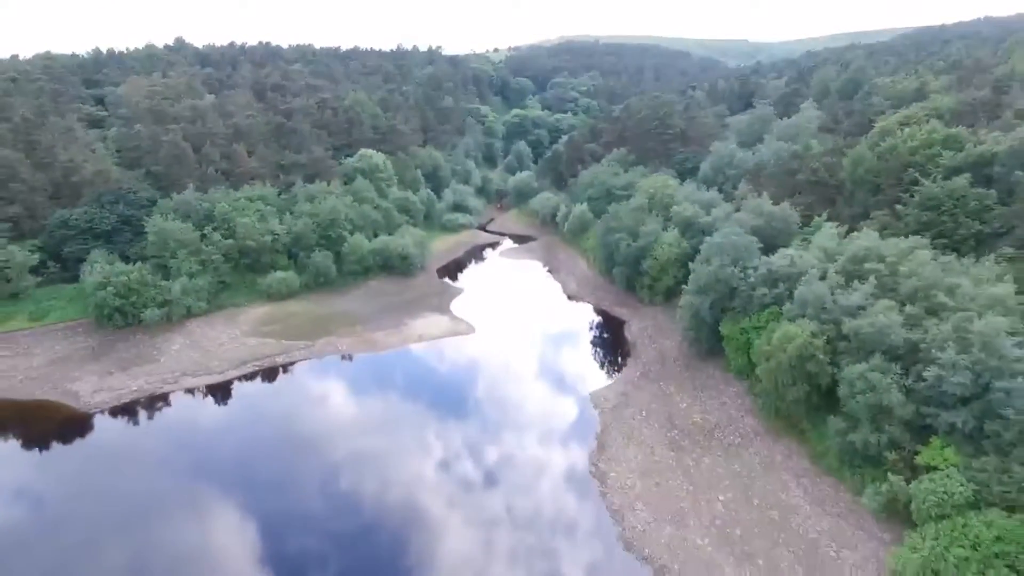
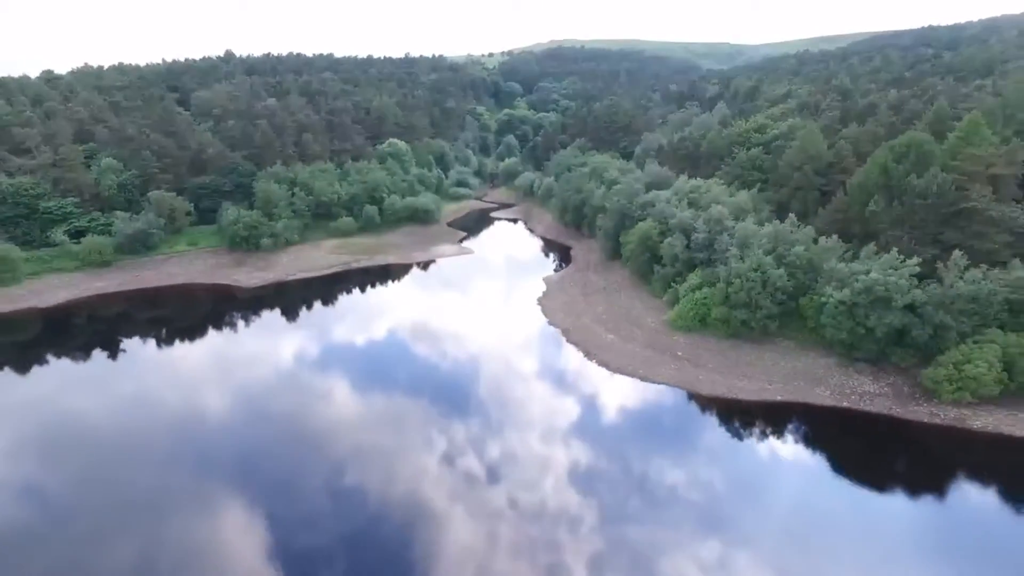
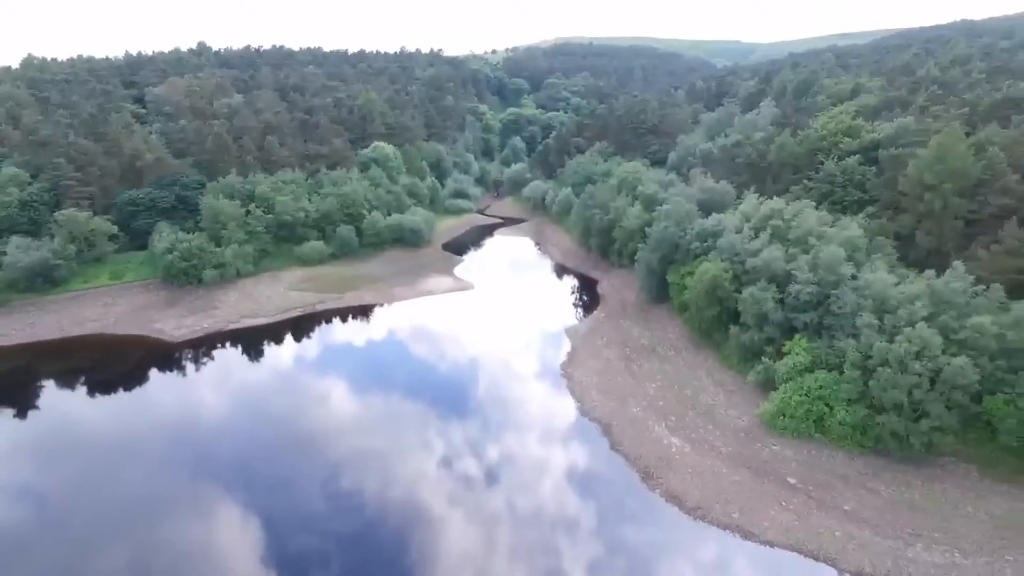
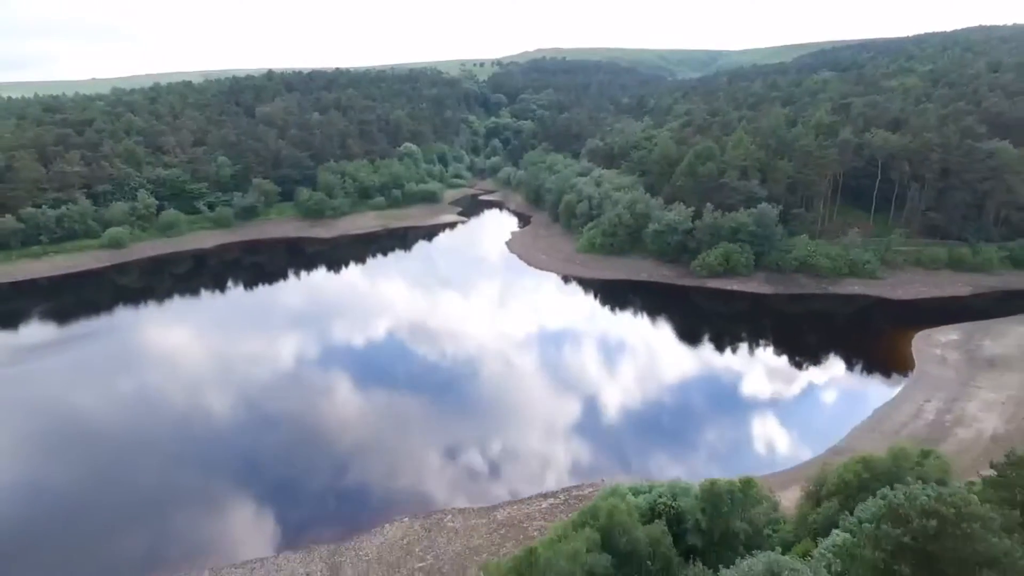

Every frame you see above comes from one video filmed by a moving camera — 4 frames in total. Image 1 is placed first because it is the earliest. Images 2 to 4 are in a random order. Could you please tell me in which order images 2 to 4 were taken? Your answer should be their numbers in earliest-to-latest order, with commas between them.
3, 2, 4
